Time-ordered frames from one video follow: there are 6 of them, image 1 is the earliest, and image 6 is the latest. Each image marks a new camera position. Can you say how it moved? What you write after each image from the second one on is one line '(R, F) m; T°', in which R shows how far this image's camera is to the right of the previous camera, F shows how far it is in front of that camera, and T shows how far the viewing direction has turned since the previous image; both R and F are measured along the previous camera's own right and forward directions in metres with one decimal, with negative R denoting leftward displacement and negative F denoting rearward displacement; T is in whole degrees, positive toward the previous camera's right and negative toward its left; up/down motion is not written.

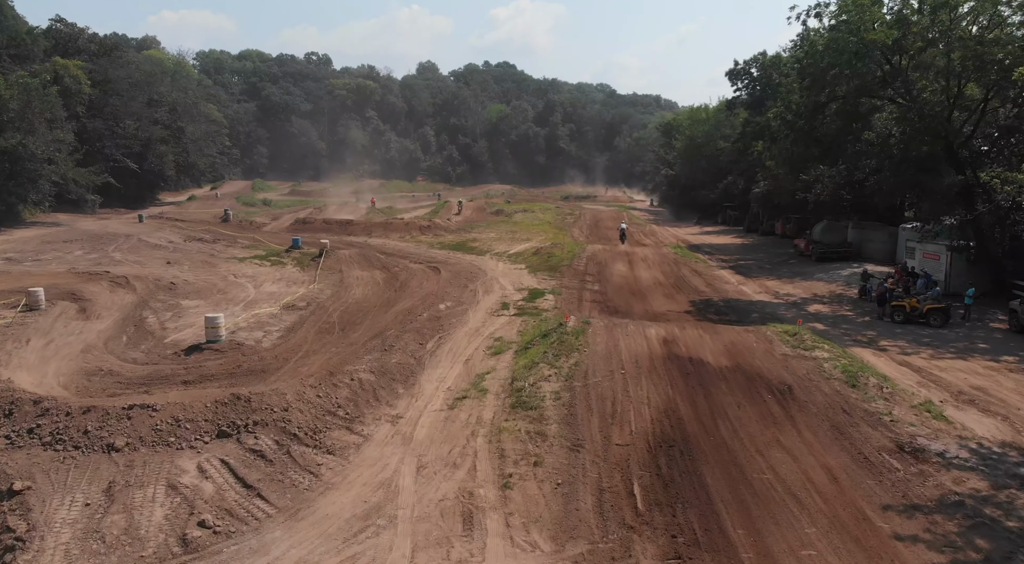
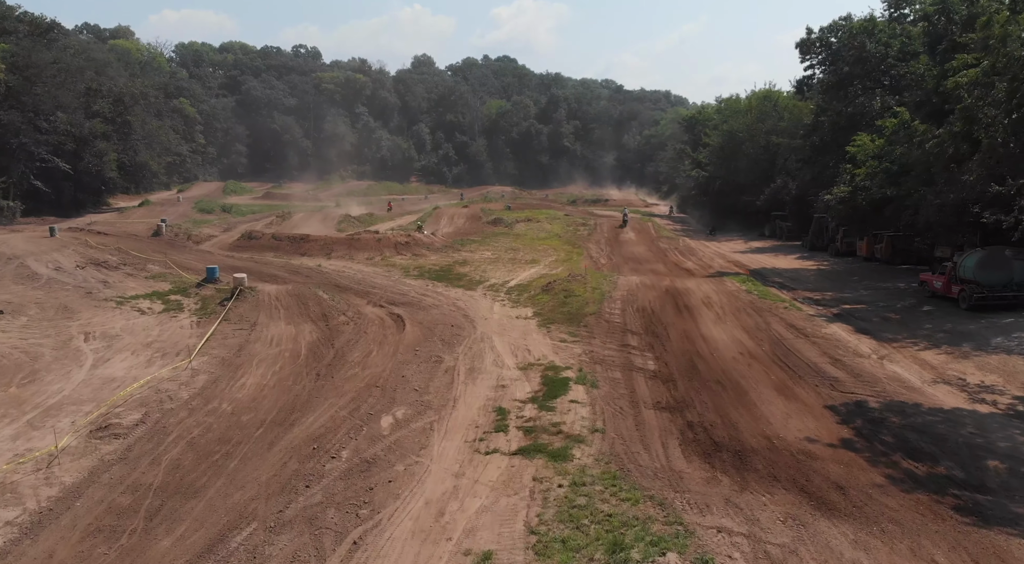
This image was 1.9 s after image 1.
(0.0, +11.4) m; 0°
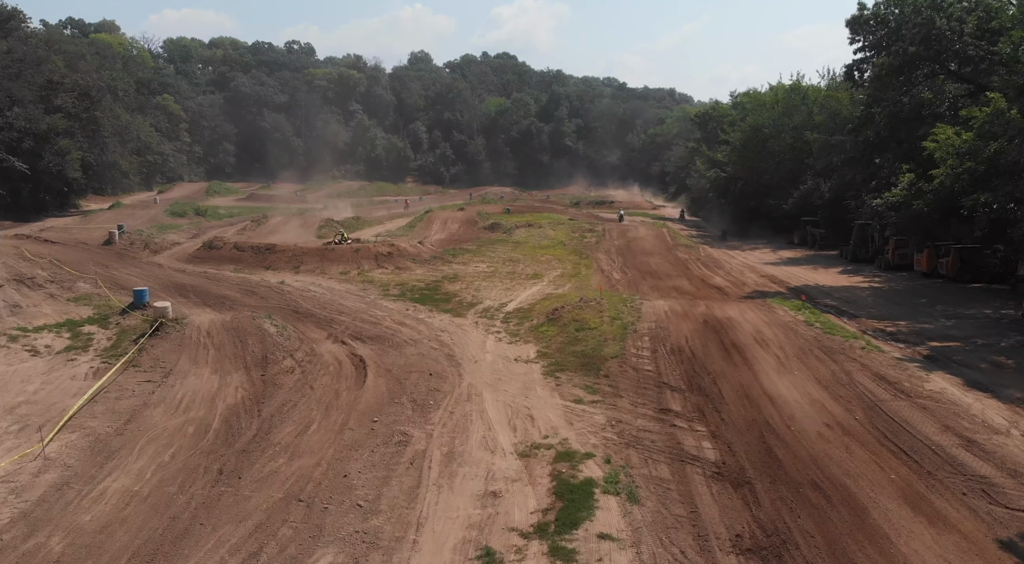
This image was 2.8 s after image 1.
(+0.1, +5.4) m; 0°
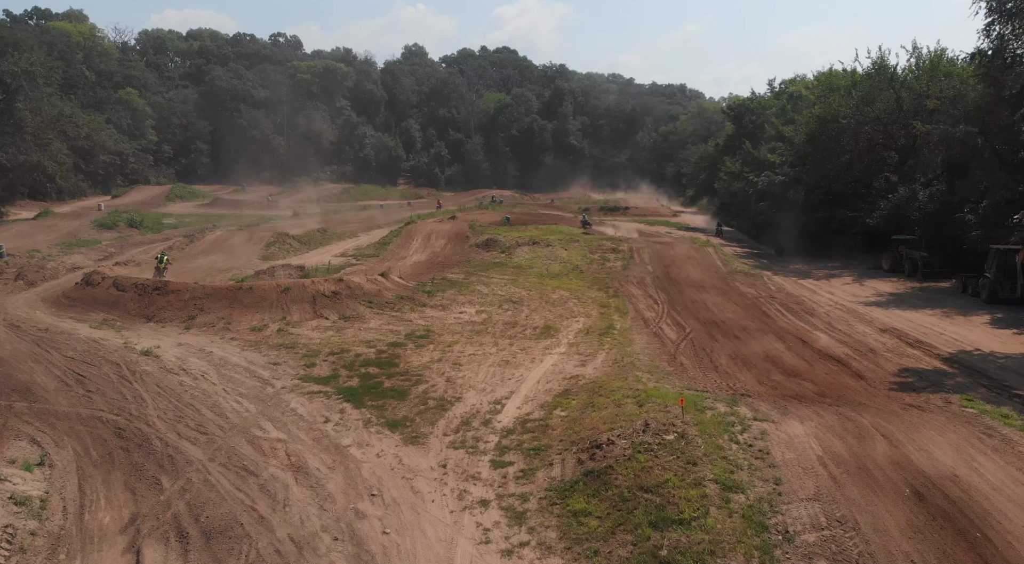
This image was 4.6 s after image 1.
(0.0, +10.8) m; 0°
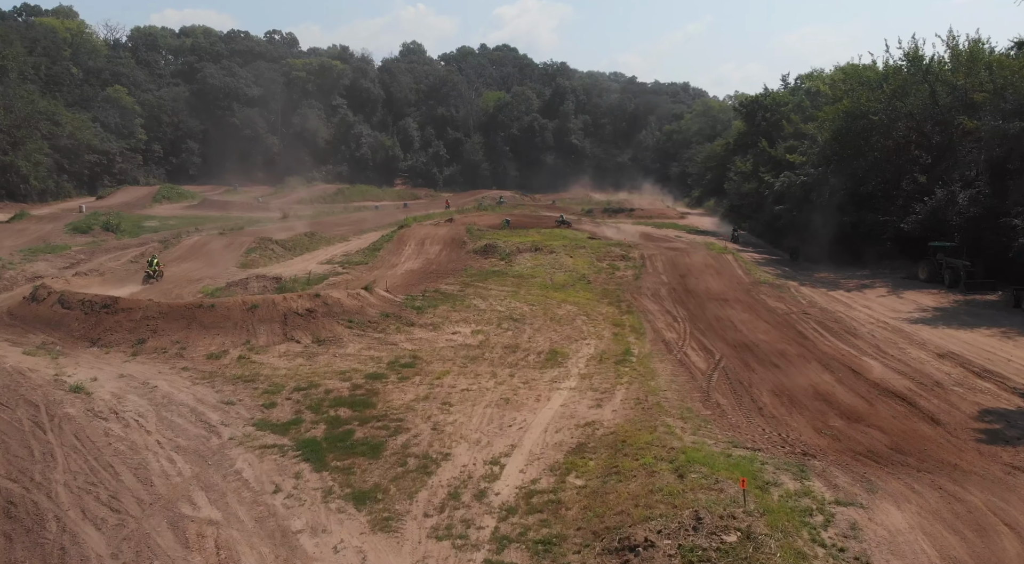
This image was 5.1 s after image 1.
(0.0, +3.0) m; 0°
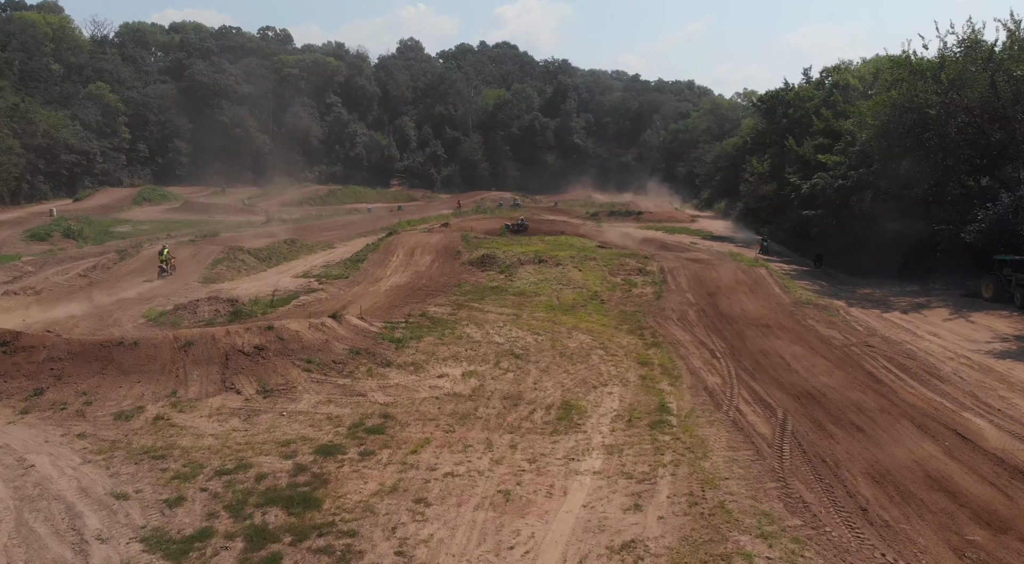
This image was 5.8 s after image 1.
(0.0, +4.2) m; 0°
